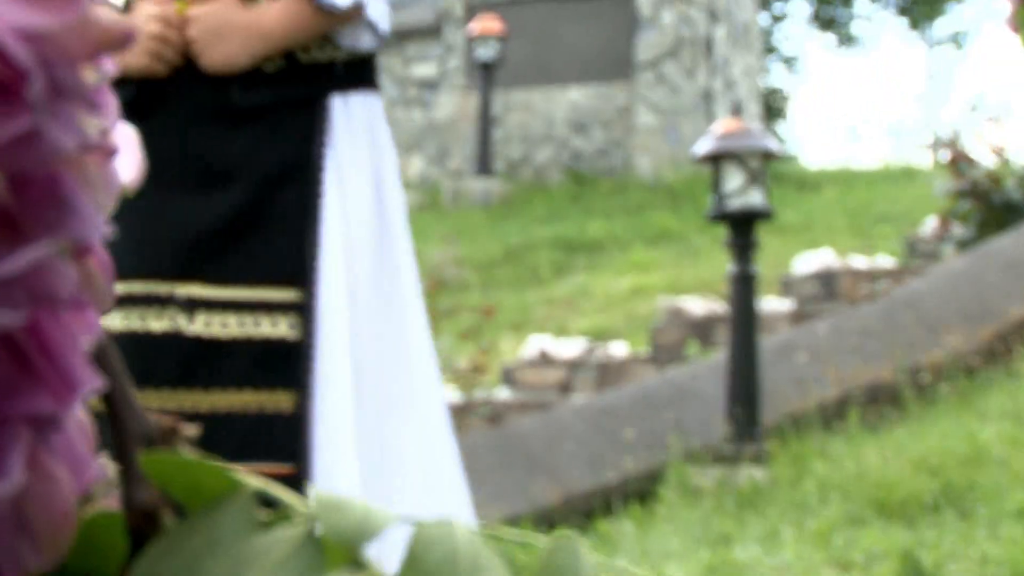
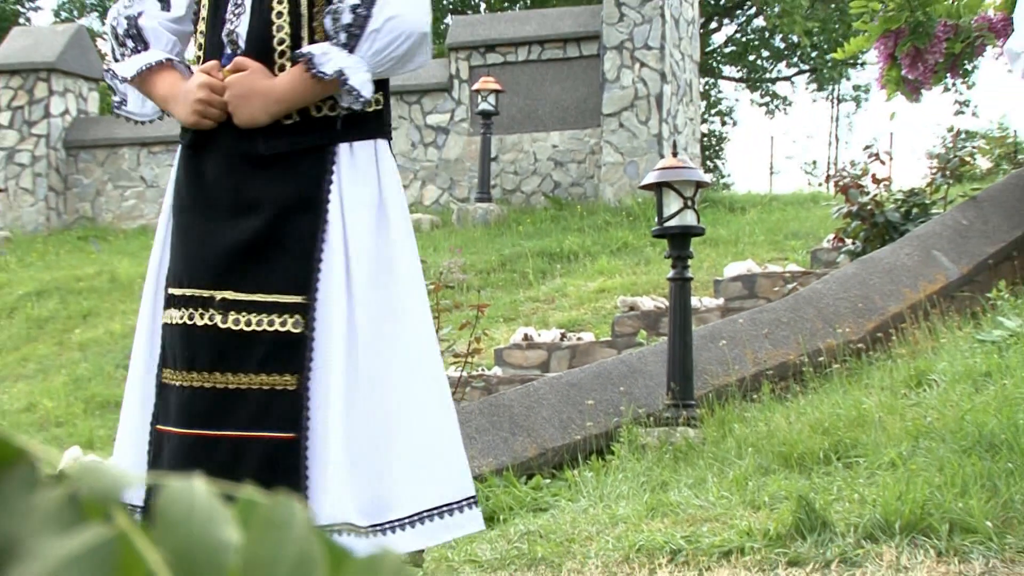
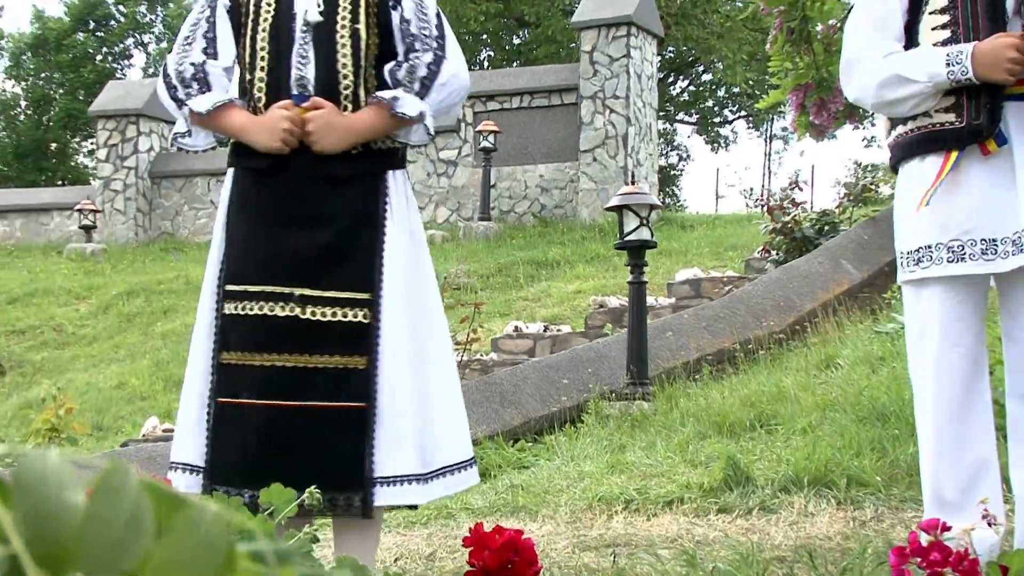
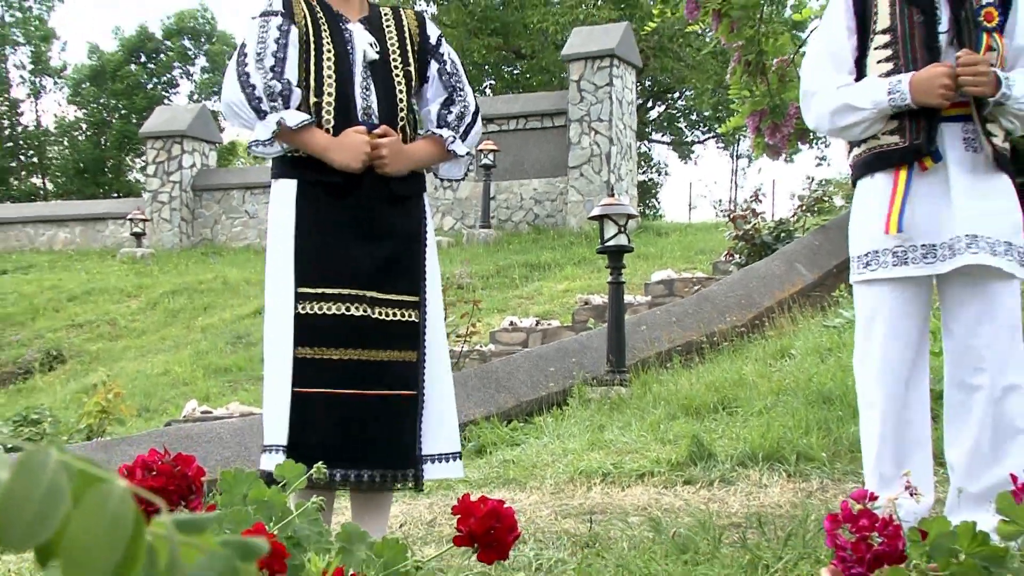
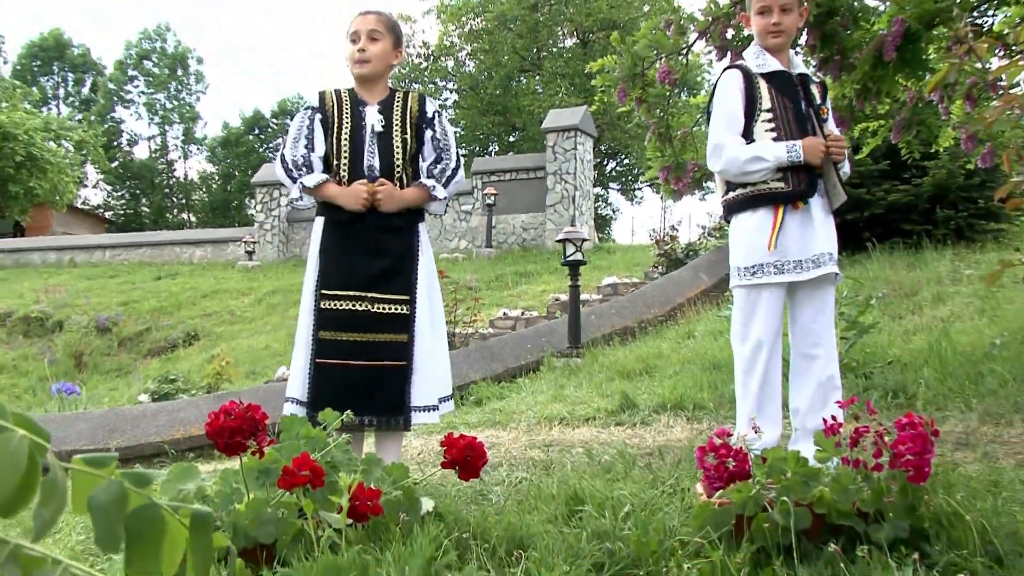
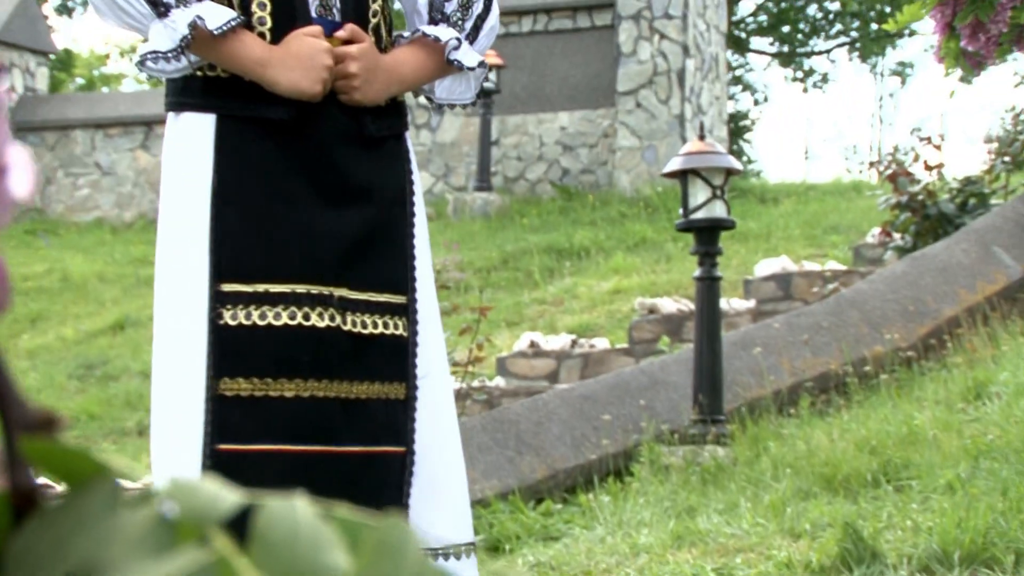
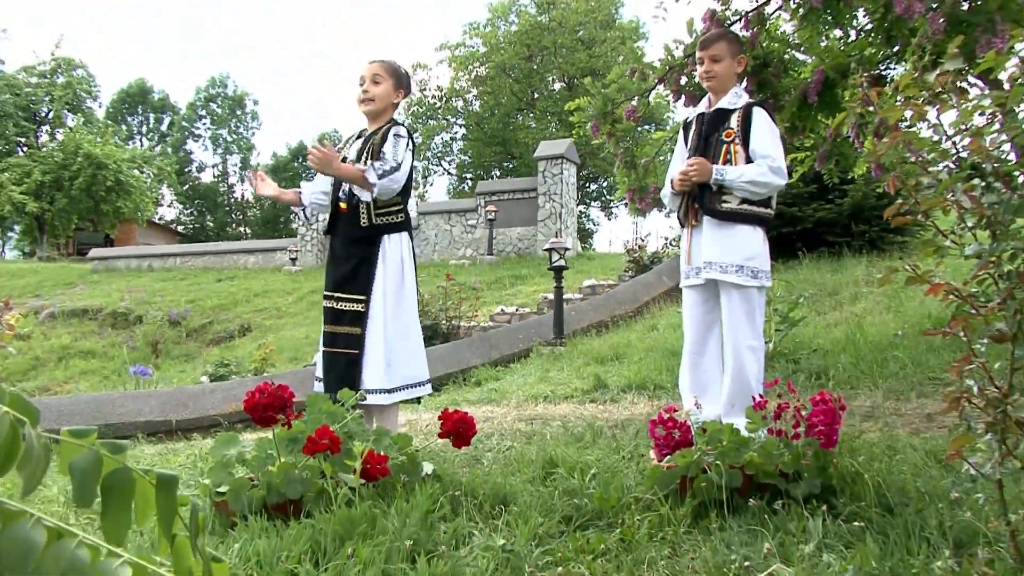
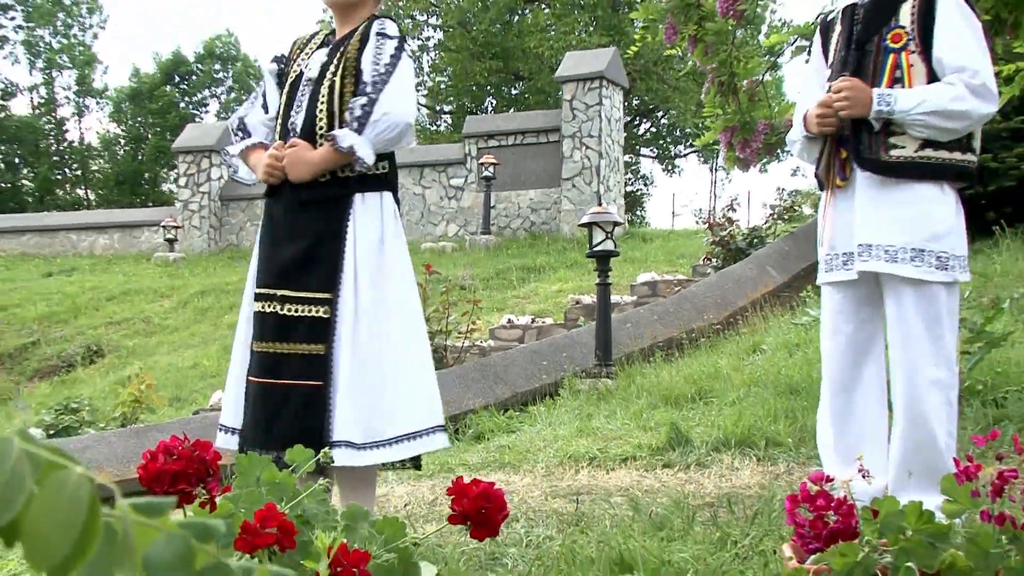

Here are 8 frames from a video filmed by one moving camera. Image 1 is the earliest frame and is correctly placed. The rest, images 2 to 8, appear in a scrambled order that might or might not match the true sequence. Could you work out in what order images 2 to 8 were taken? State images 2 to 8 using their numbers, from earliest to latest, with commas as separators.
6, 2, 3, 4, 8, 5, 7
